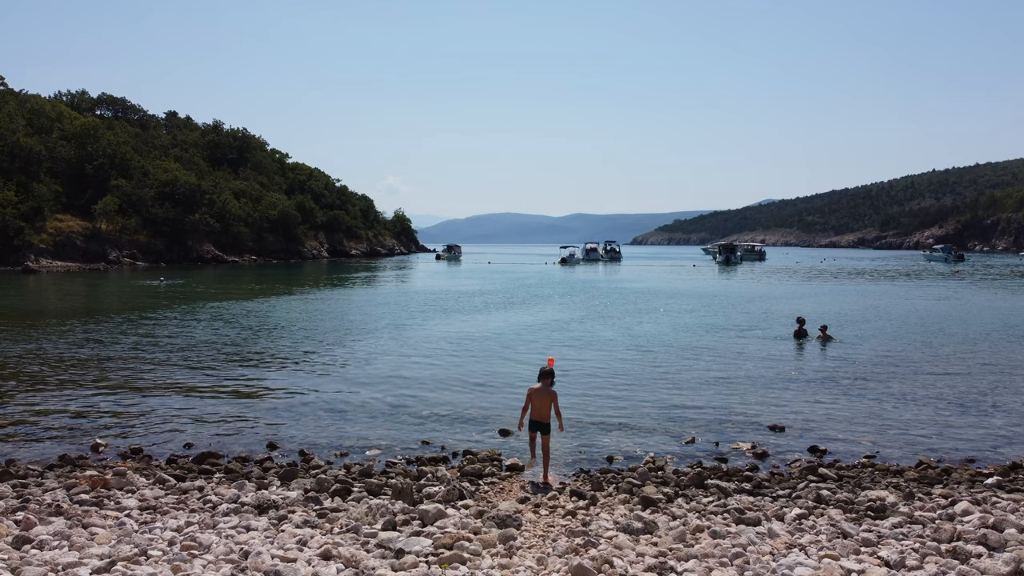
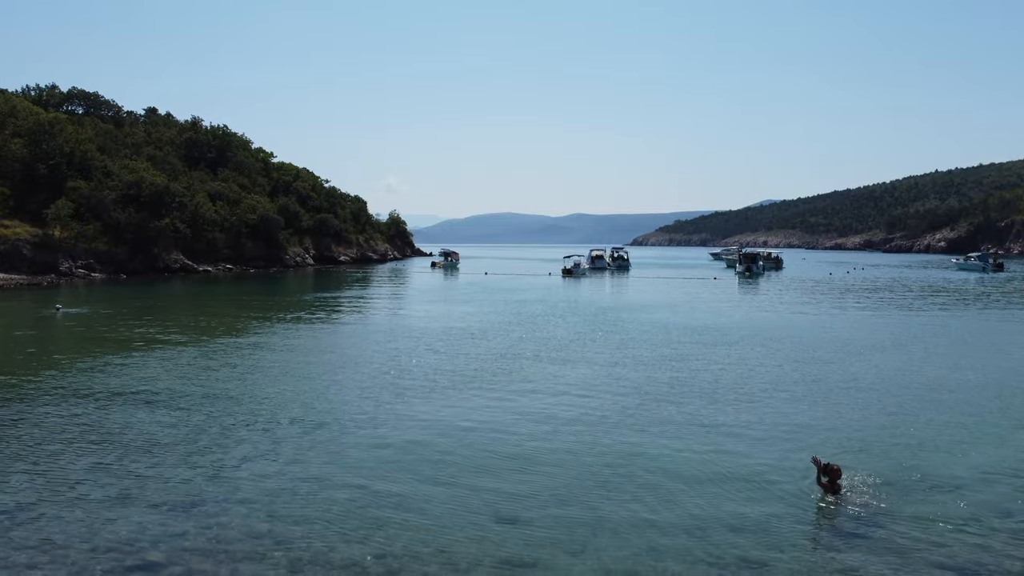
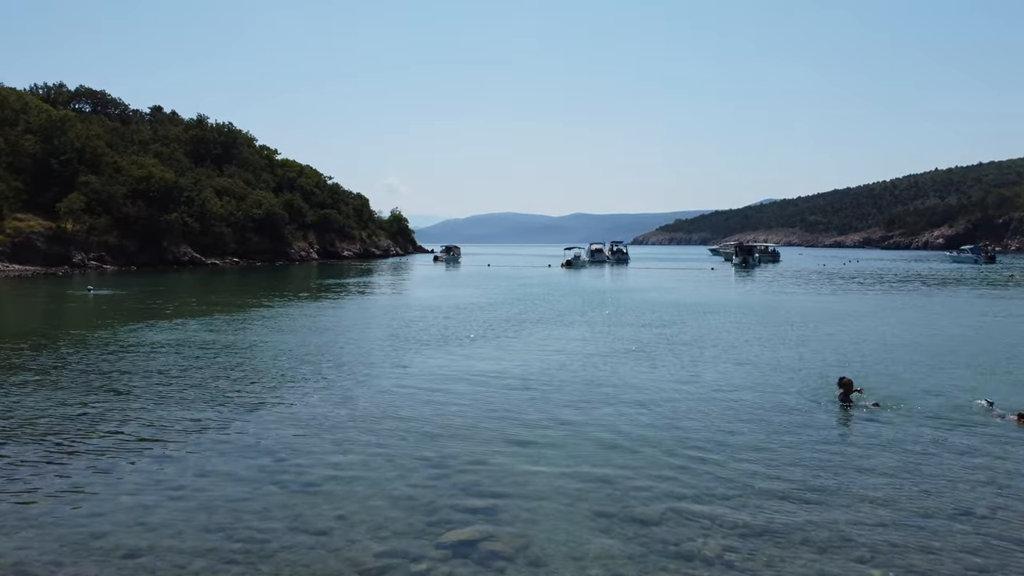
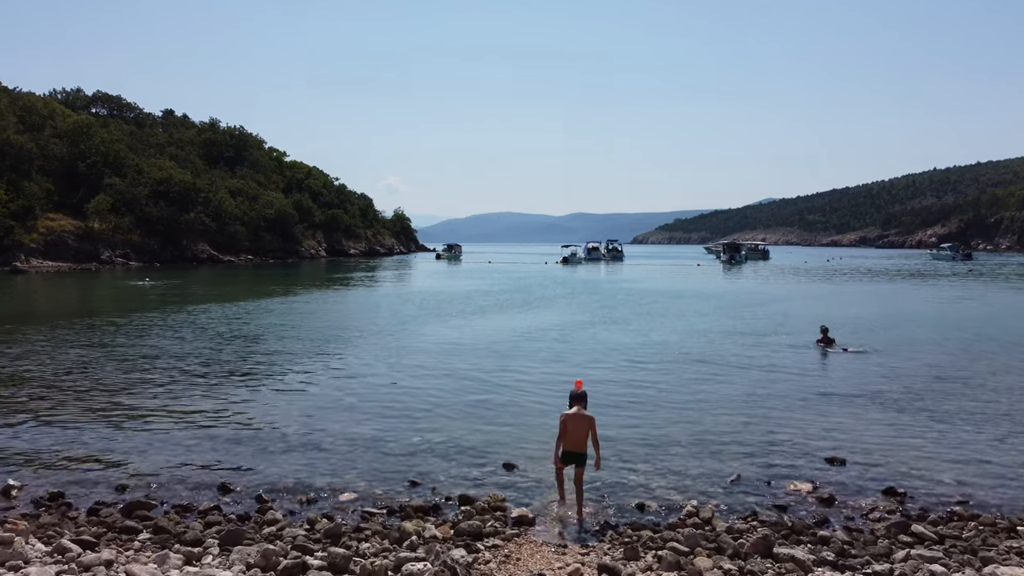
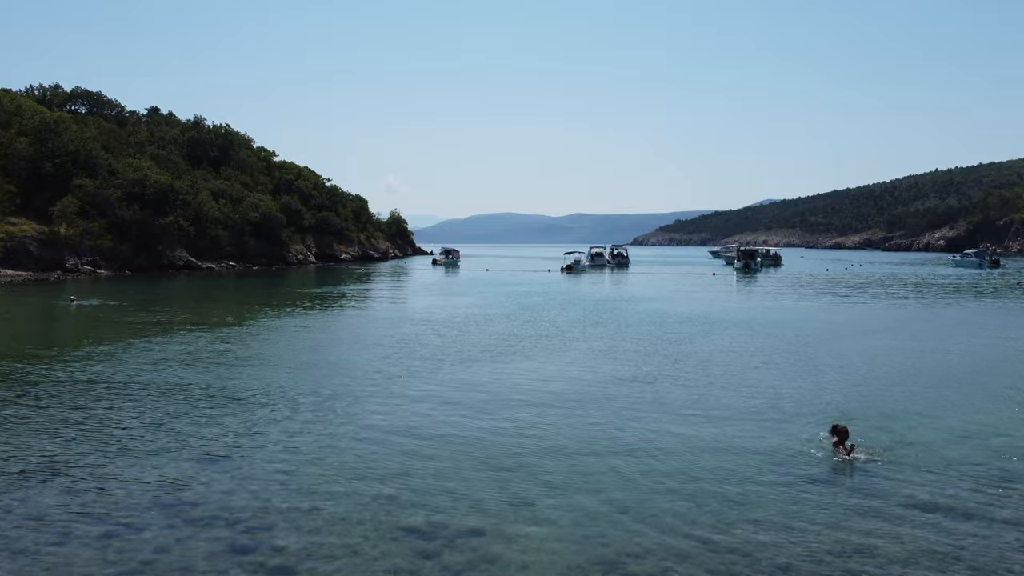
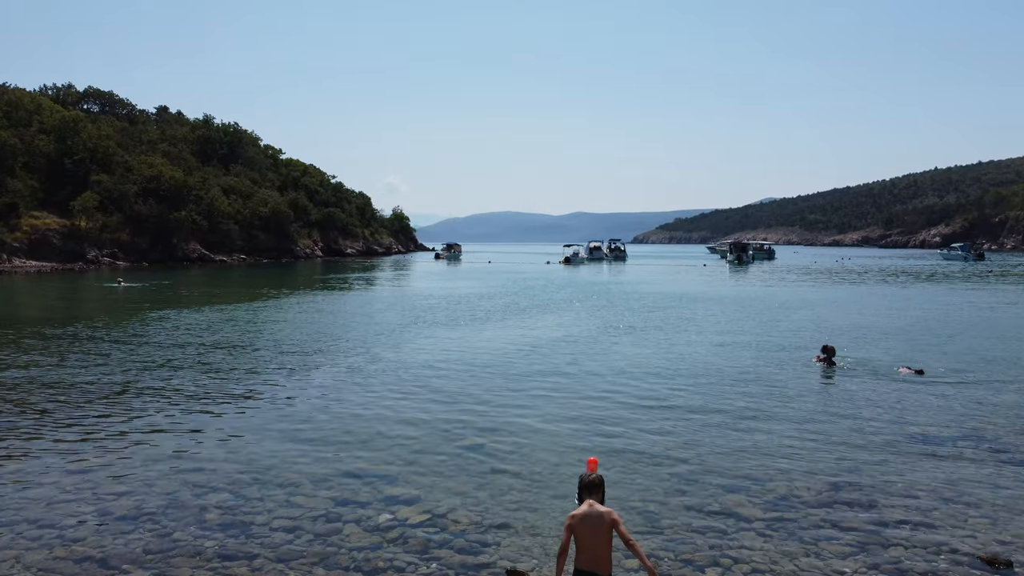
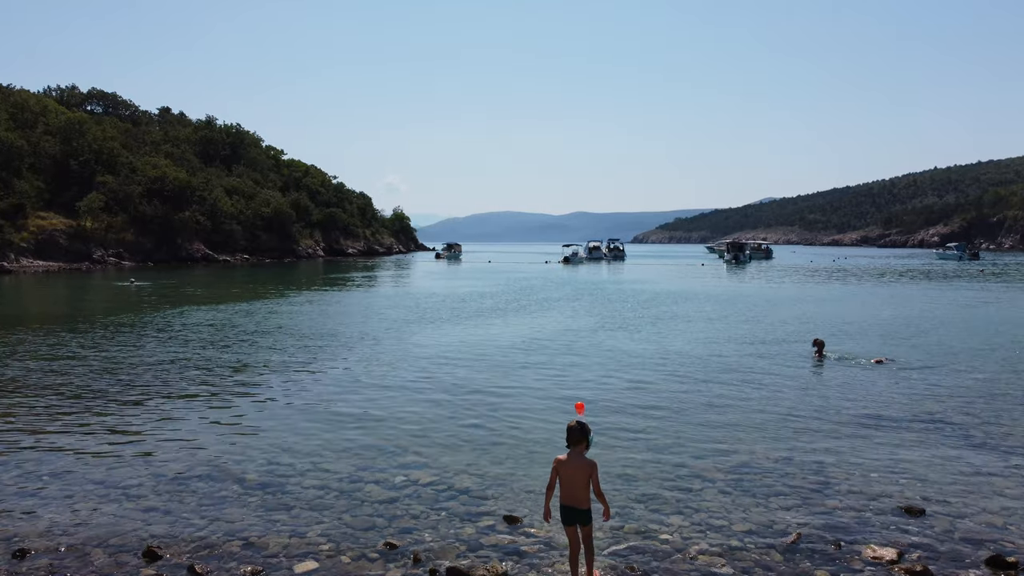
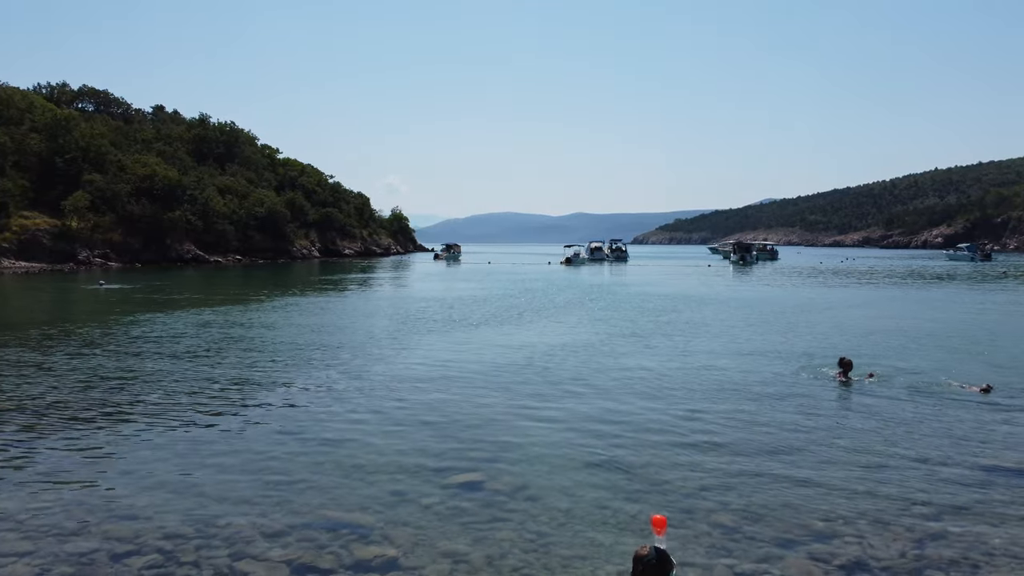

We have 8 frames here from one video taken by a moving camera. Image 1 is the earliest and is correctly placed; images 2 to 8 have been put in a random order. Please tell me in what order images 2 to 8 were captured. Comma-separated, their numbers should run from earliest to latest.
4, 7, 6, 8, 3, 5, 2
